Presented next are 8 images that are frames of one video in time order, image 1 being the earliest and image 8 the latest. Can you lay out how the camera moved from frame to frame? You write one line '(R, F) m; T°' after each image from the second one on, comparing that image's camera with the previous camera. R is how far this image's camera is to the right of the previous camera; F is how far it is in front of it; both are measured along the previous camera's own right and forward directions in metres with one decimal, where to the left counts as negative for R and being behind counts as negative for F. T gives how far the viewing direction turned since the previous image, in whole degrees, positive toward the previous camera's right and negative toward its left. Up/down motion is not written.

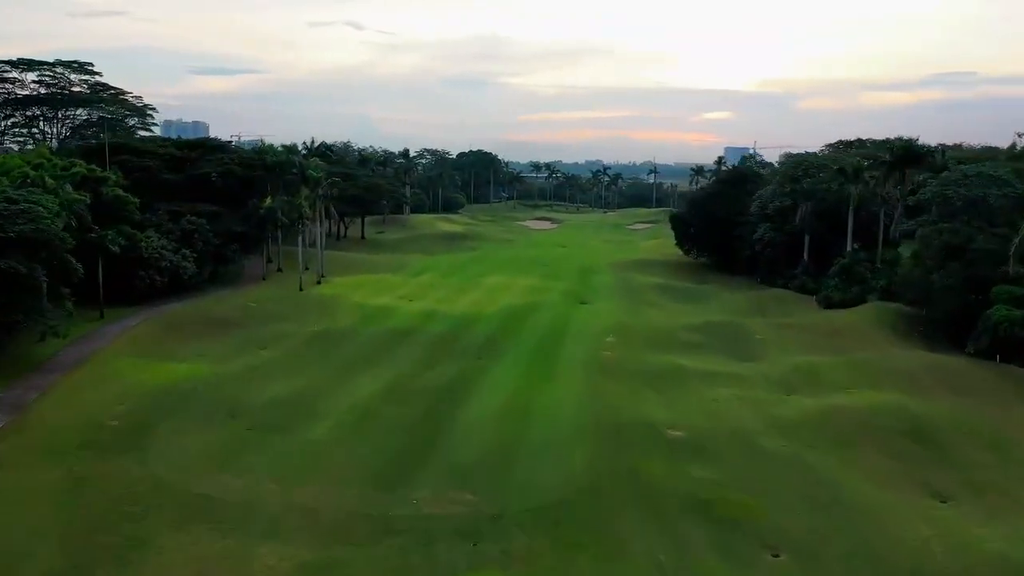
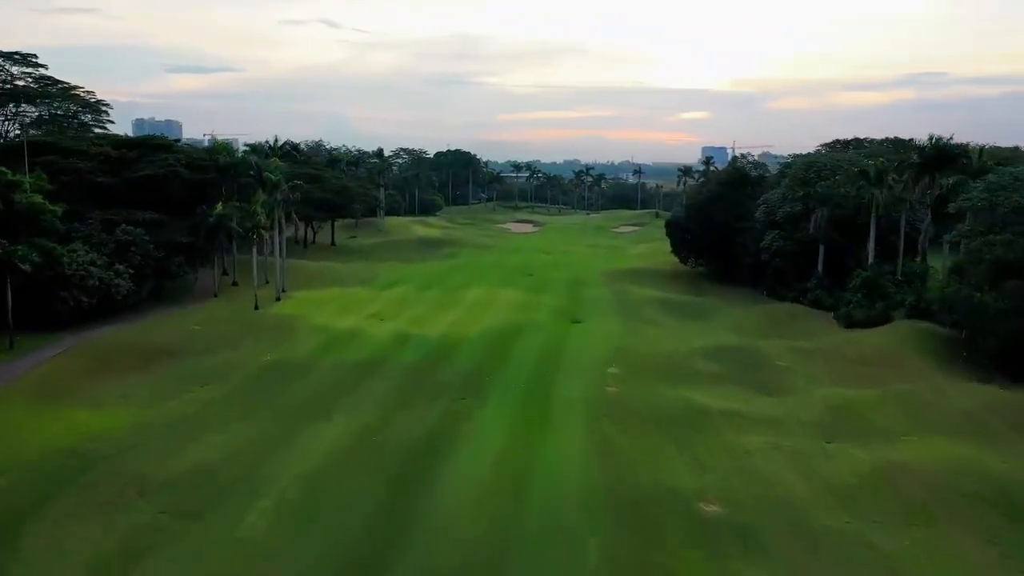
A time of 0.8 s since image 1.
(-0.3, +5.0) m; +2°
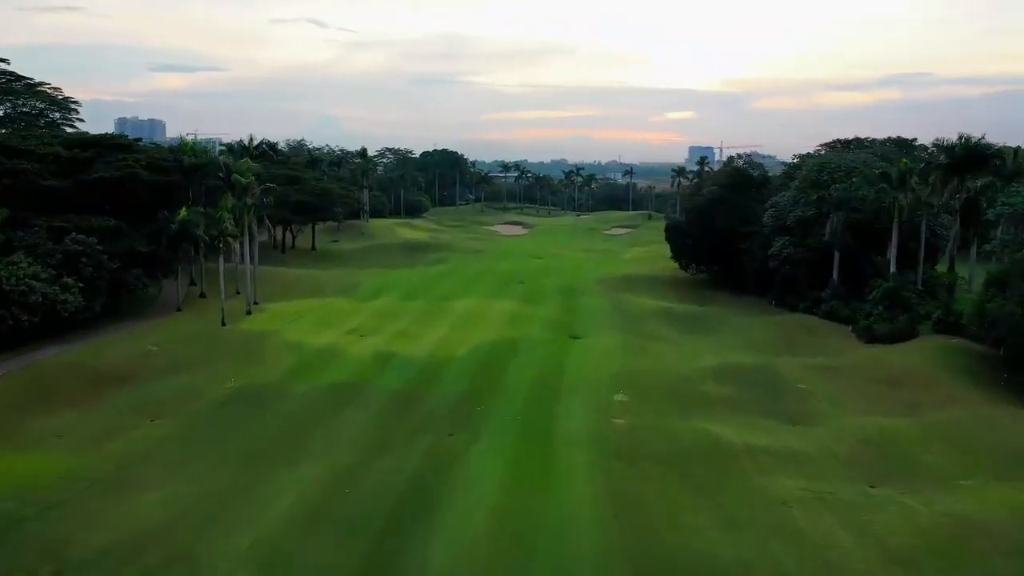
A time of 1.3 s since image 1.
(-0.2, +3.3) m; +1°
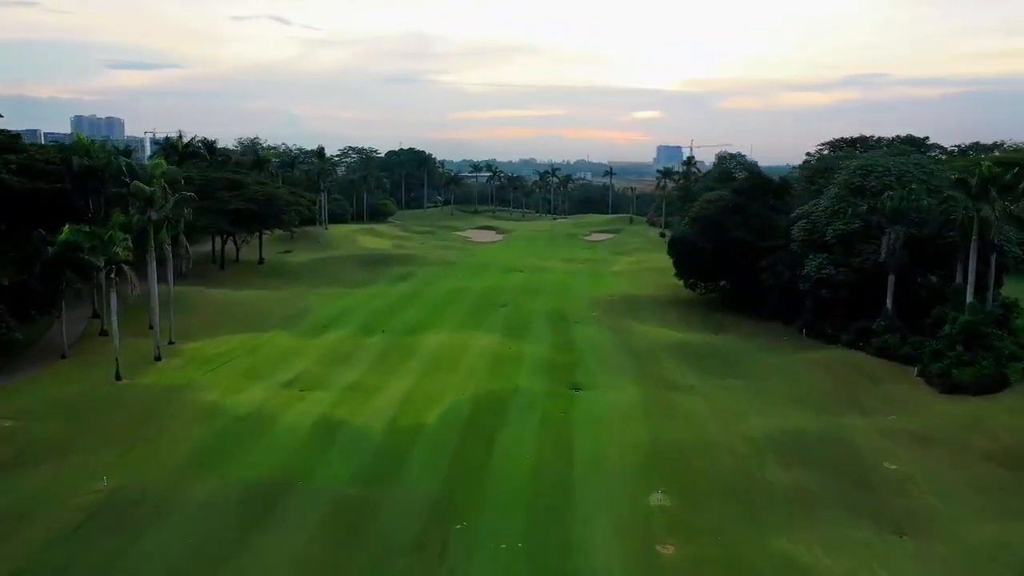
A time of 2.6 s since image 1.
(-0.6, +8.0) m; +2°
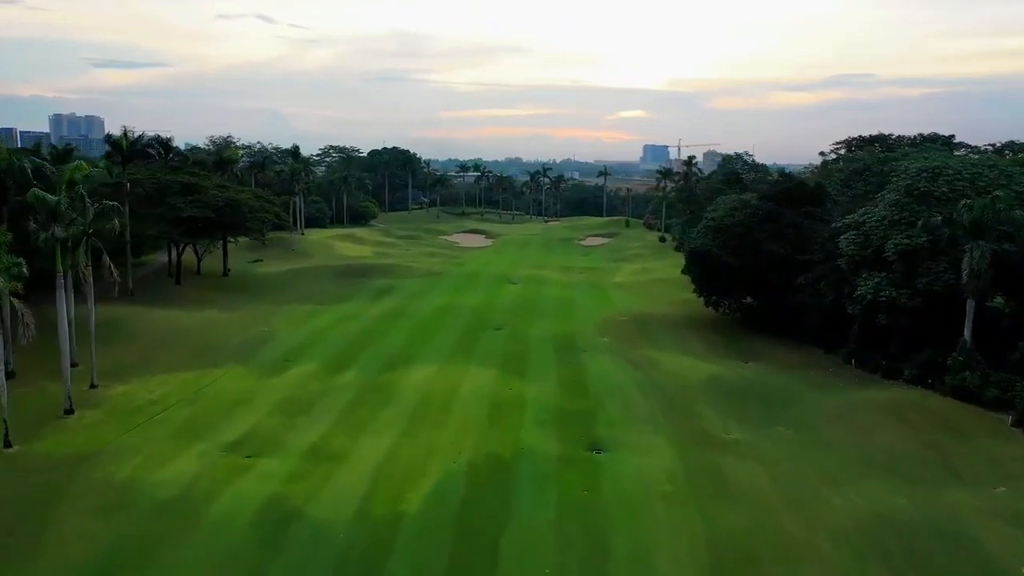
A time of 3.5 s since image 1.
(-0.5, +5.9) m; +1°
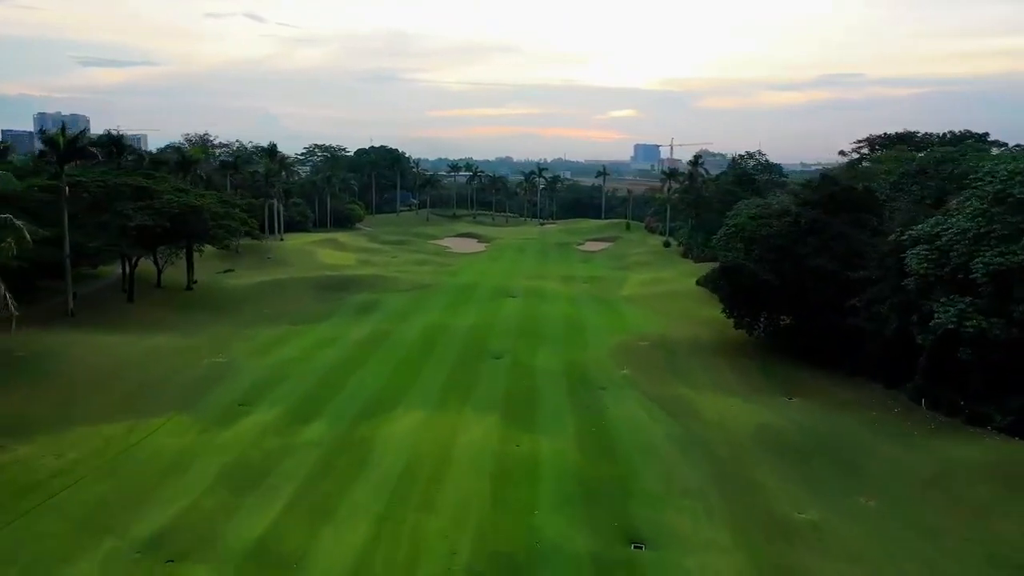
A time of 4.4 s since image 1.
(-0.5, +5.5) m; +1°
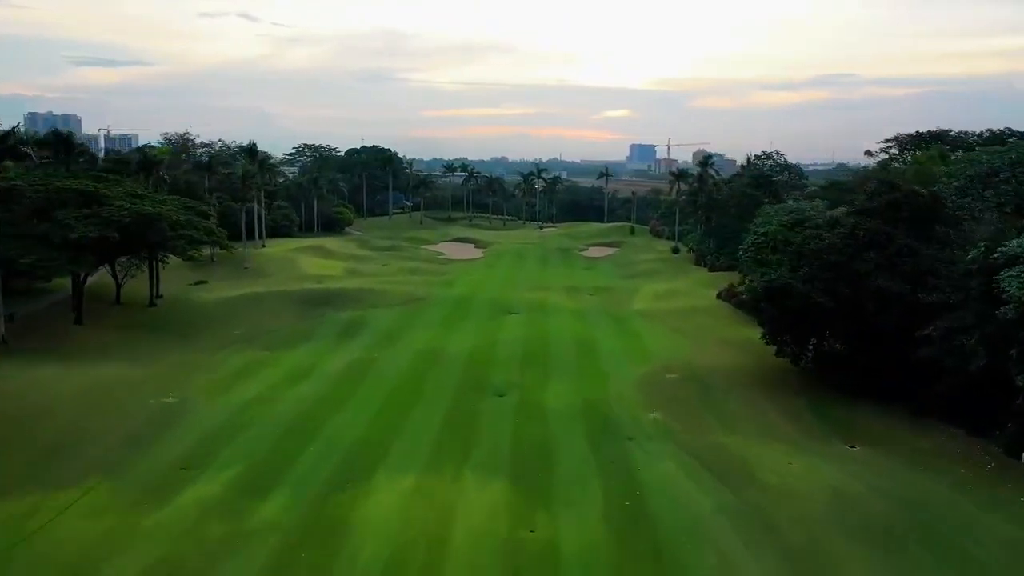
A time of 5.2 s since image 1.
(-0.4, +5.1) m; 0°
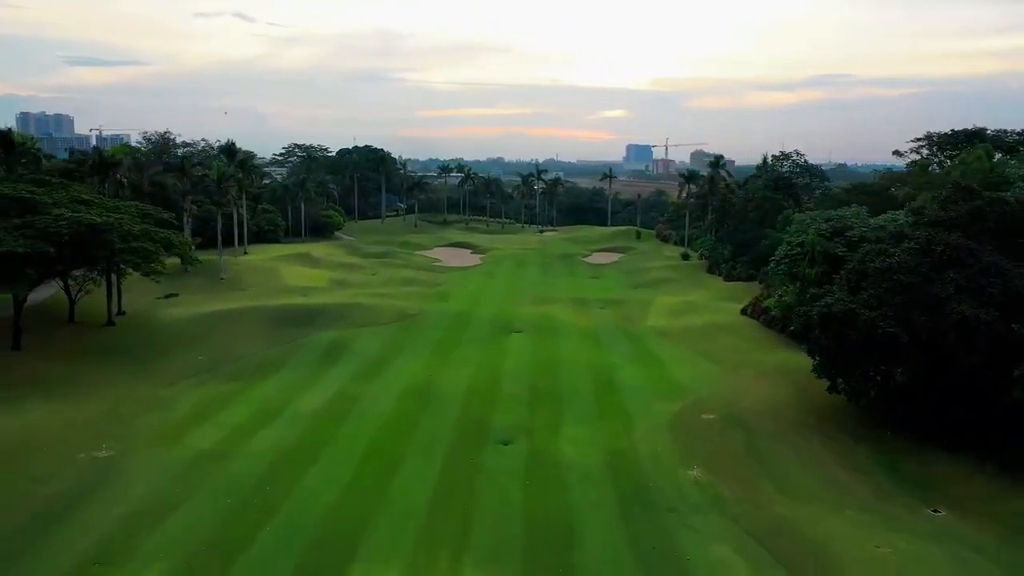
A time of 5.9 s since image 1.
(-0.3, +4.7) m; 0°
